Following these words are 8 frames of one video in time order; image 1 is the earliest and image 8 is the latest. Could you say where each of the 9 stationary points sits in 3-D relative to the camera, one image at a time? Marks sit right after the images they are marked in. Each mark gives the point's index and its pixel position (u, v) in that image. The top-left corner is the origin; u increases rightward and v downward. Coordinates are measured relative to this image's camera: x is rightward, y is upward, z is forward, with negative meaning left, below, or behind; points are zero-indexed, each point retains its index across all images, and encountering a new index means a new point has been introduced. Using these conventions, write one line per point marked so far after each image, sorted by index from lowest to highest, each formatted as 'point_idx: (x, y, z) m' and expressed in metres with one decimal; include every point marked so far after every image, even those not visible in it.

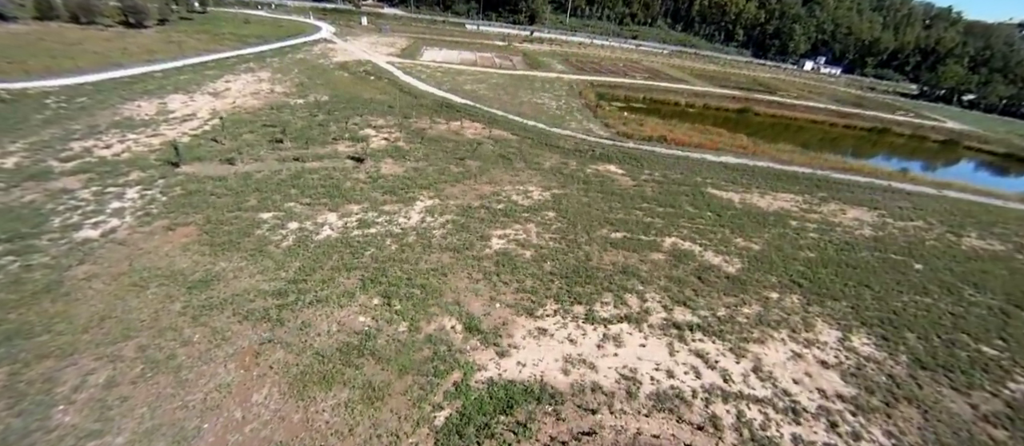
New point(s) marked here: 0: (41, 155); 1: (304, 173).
0: (-18.8, +2.8, +14.4) m
1: (-8.6, +2.1, +14.6) m
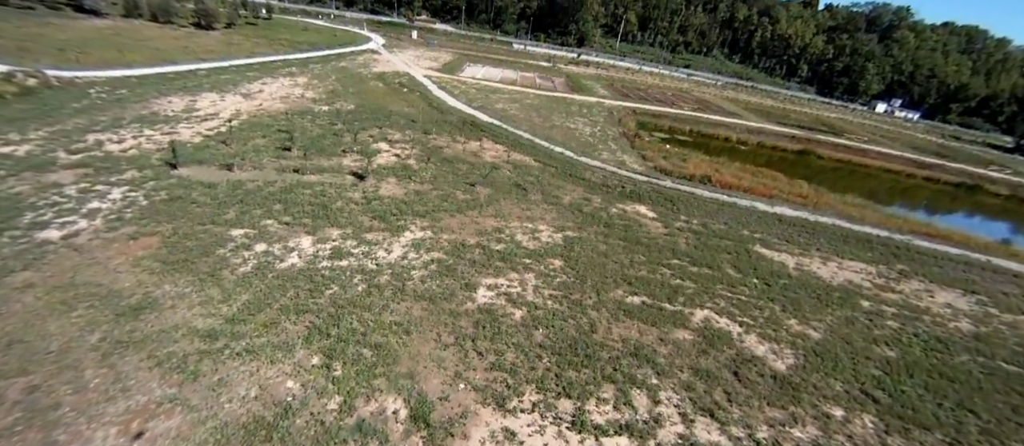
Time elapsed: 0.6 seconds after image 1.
0: (-18.3, +3.2, +14.3) m
1: (-8.2, +1.4, +13.5) m
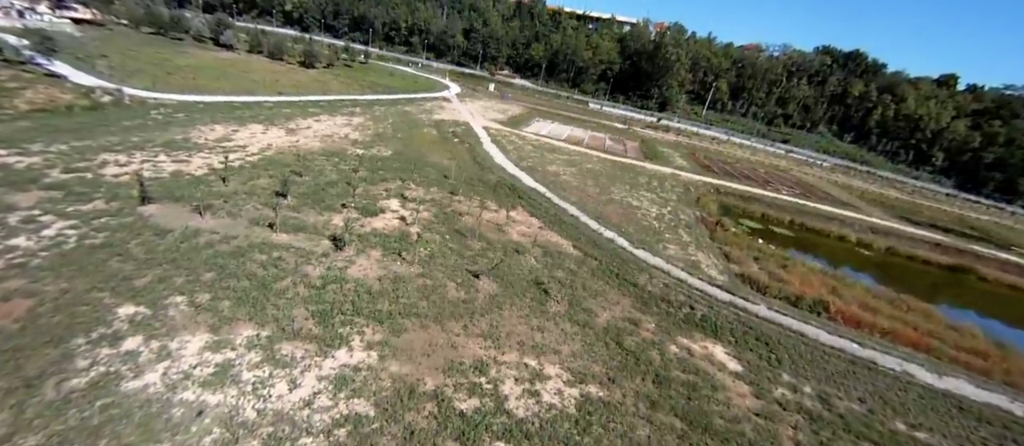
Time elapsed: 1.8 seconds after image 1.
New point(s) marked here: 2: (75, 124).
0: (-17.2, +2.3, +13.6) m
1: (-7.9, -0.7, +10.8) m
2: (-20.7, +4.7, +17.0) m
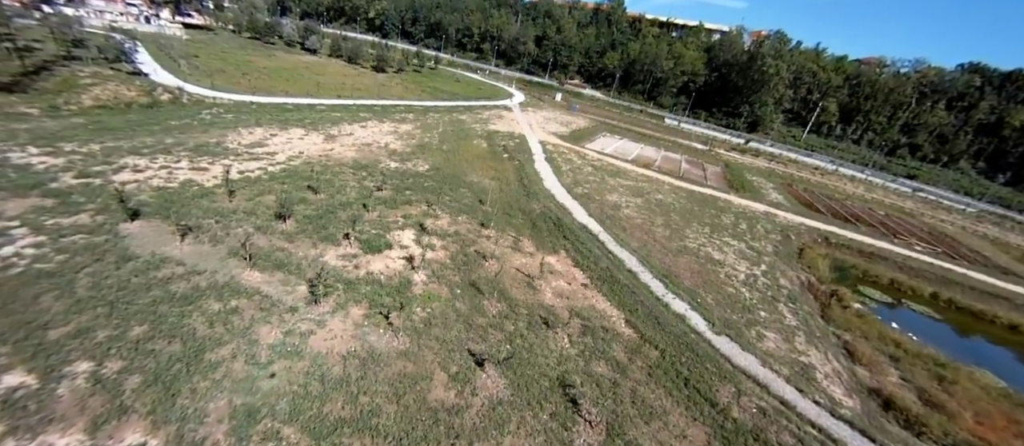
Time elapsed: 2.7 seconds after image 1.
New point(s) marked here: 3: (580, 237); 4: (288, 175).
0: (-15.8, +2.2, +13.1) m
1: (-7.4, -1.7, +8.8) m
2: (-18.5, +4.8, +17.0) m
3: (+2.8, -0.6, +14.9) m
4: (-9.6, +2.1, +15.3) m
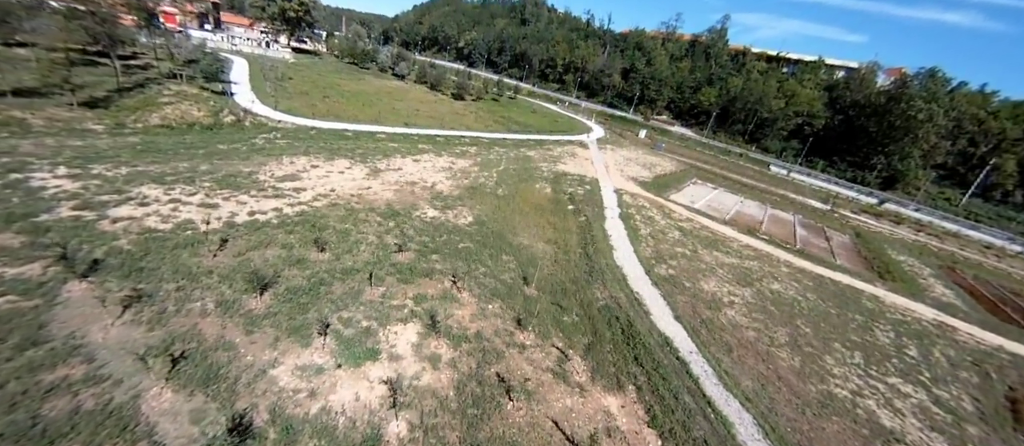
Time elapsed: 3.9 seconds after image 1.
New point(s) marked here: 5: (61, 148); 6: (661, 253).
0: (-14.0, +1.1, +12.0) m
1: (-7.1, -3.3, +5.9) m
2: (-15.6, +3.7, +16.5) m
3: (+4.1, -3.9, +10.0) m
4: (-7.6, +0.1, +12.9) m
5: (-17.7, +3.0, +14.0) m
6: (+7.0, -1.5, +16.8) m
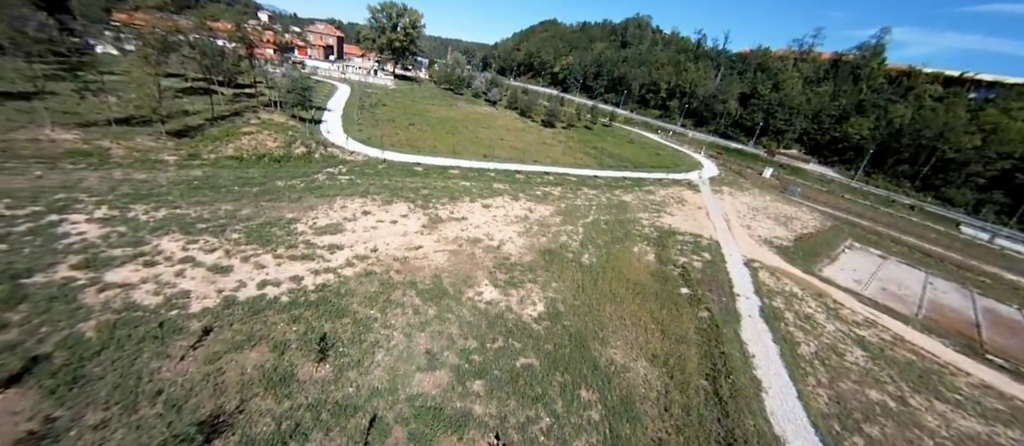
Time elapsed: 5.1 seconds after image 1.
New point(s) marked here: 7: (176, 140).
0: (-11.7, -0.5, +10.5) m
1: (-6.7, -5.1, +2.8) m
2: (-11.9, +1.9, +15.3) m
3: (+5.0, -6.9, +4.2) m
4: (-5.3, -2.1, +9.9) m
5: (-14.6, +1.5, +13.3) m
6: (+9.5, -5.2, +10.2) m
7: (-16.1, +4.0, +17.0) m
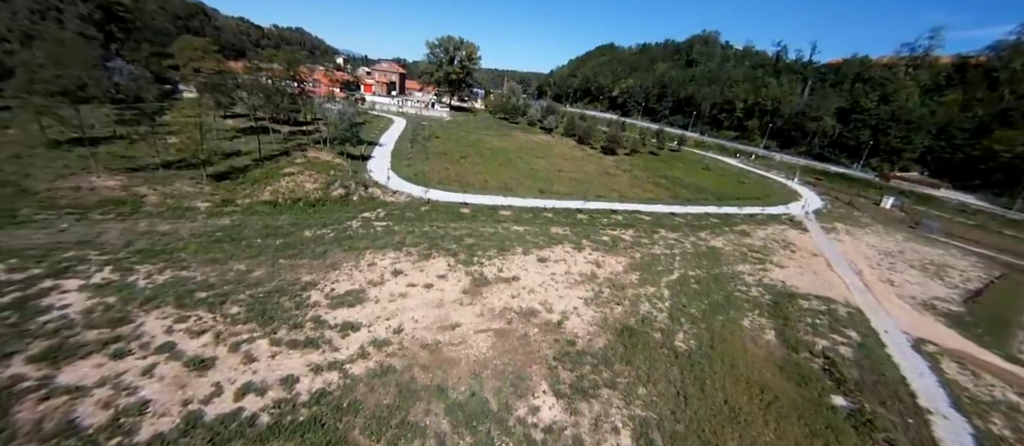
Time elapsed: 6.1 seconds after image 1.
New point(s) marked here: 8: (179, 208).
0: (-10.1, -2.3, +8.7) m
1: (-6.5, -6.4, +0.1) m
2: (-9.6, -0.2, +13.7) m
3: (+5.3, -8.3, -0.4) m
4: (-4.0, -3.9, +7.0) m
5: (-12.6, -0.4, +12.1) m
6: (+10.7, -7.0, +5.0) m
7: (-13.4, +1.7, +16.1) m
8: (-13.1, +0.6, +14.0) m
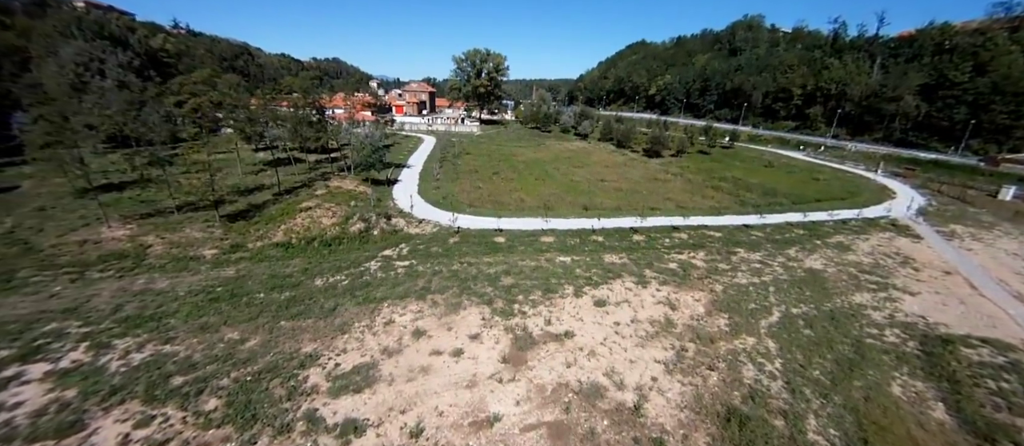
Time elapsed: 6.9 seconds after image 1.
0: (-9.0, -3.8, +7.0) m
1: (-6.1, -7.6, -2.1) m
2: (-8.1, -1.8, +11.9) m
3: (+5.7, -8.9, -3.8) m
4: (-3.0, -5.1, +4.6) m
5: (-11.2, -2.2, +10.6) m
6: (+11.6, -7.4, +1.0) m
7: (-11.7, -0.1, +14.7) m
8: (-11.6, -1.3, +12.6) m
